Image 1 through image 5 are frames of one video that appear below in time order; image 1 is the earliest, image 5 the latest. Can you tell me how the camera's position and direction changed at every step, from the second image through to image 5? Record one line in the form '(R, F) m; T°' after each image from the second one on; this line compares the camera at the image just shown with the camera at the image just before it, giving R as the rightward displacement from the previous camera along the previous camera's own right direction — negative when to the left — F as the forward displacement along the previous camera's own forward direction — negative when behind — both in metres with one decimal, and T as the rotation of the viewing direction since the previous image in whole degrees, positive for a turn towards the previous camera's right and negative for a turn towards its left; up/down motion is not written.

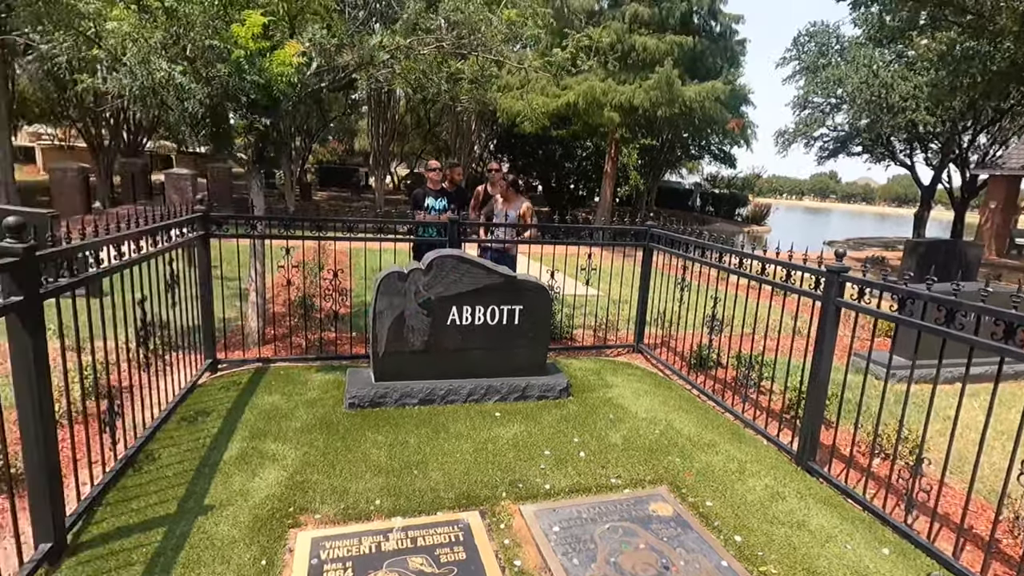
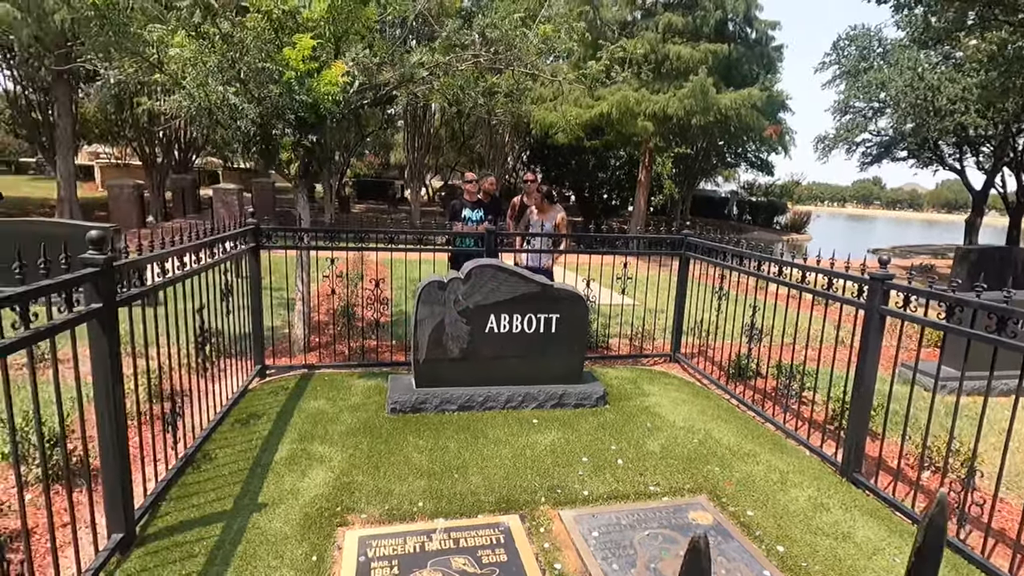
(0.0, -0.1) m; -3°
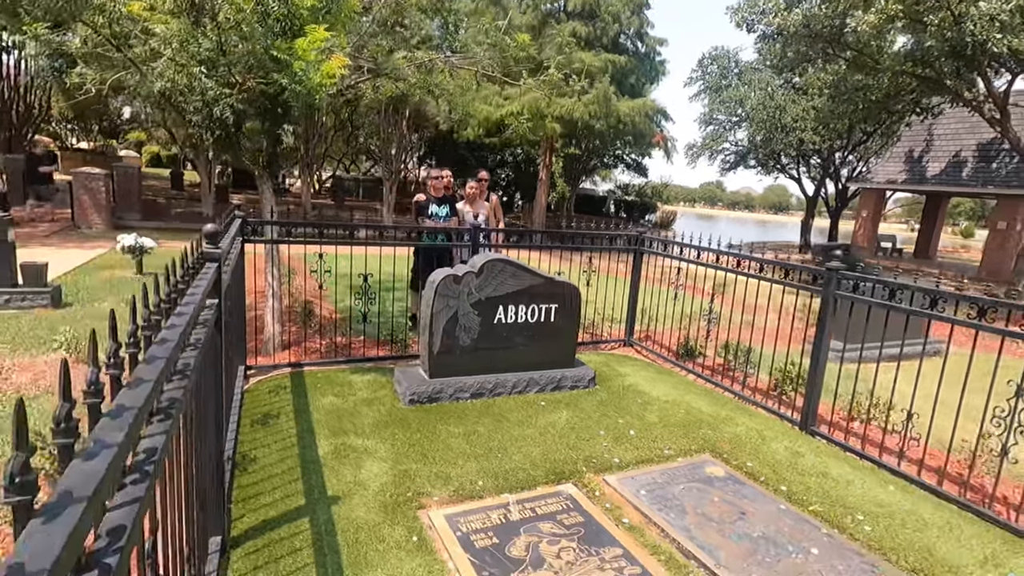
(-1.2, -0.2) m; +14°
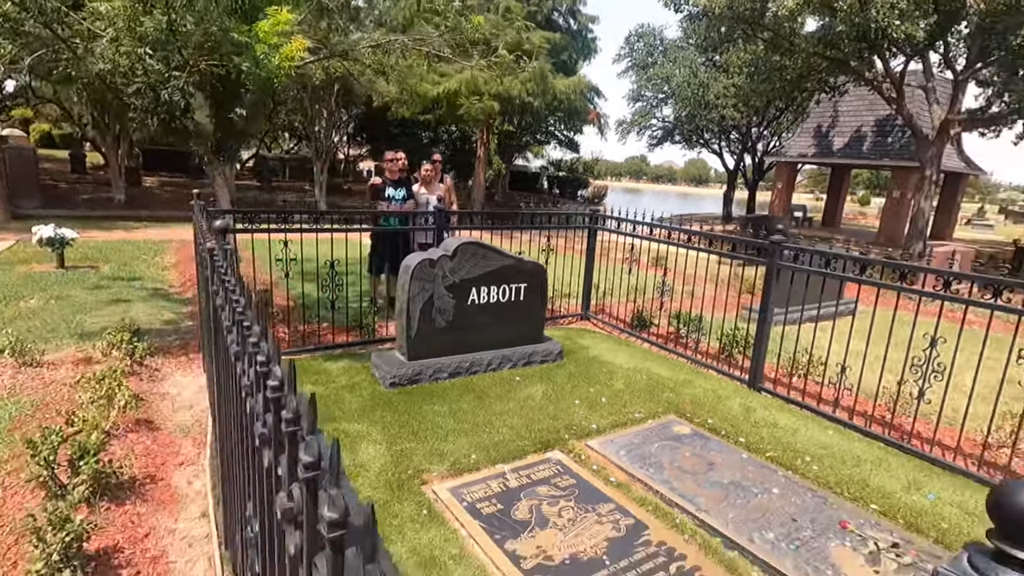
(-0.4, -0.2) m; +7°
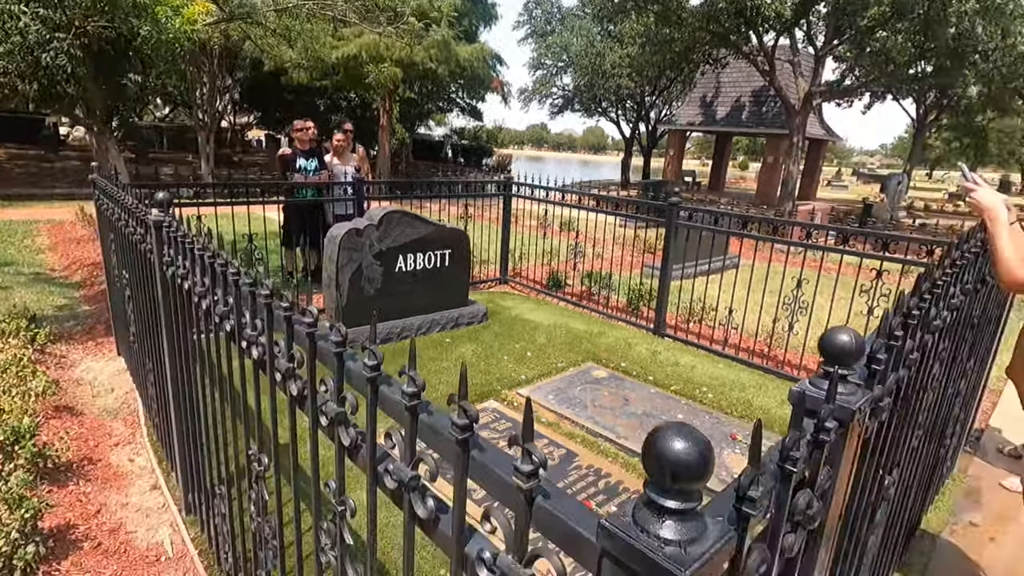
(-0.2, -0.3) m; +9°
